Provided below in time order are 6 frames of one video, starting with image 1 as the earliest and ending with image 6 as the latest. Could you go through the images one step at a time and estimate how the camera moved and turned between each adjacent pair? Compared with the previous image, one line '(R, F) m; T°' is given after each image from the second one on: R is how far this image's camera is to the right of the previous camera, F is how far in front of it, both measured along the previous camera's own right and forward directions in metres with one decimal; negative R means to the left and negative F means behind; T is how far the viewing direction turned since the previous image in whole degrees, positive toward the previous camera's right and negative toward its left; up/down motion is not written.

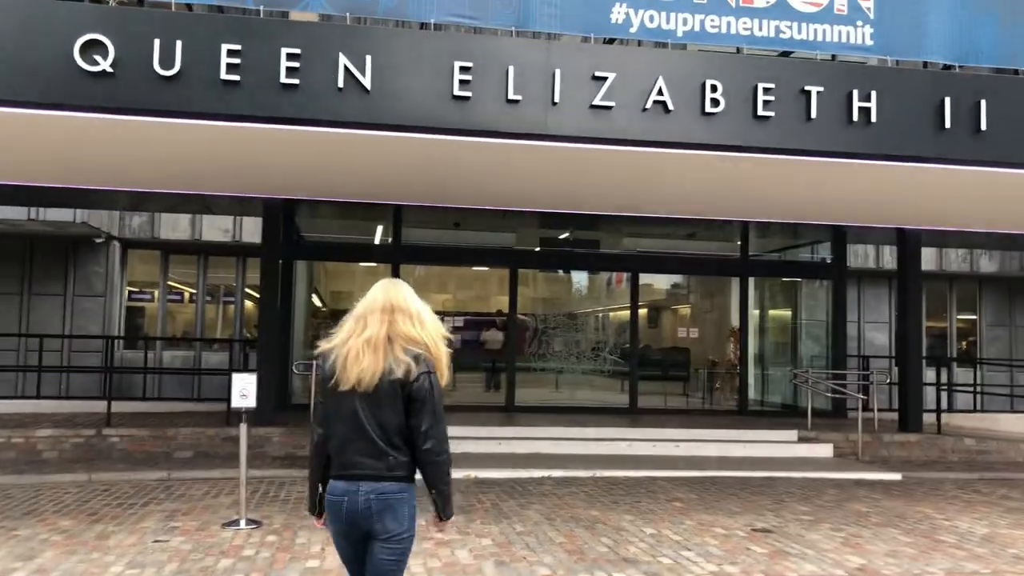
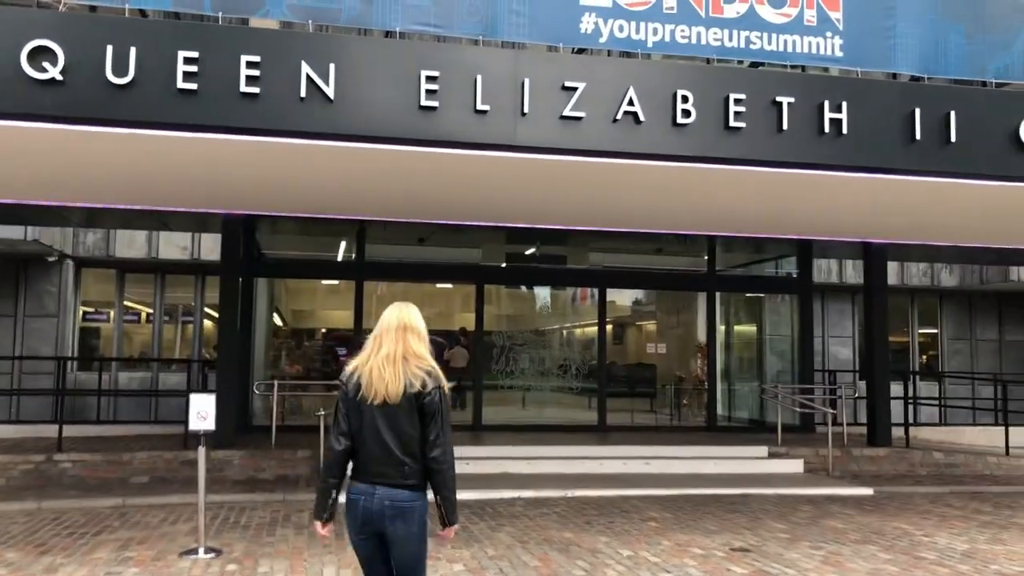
(-0.1, +0.2) m; +2°
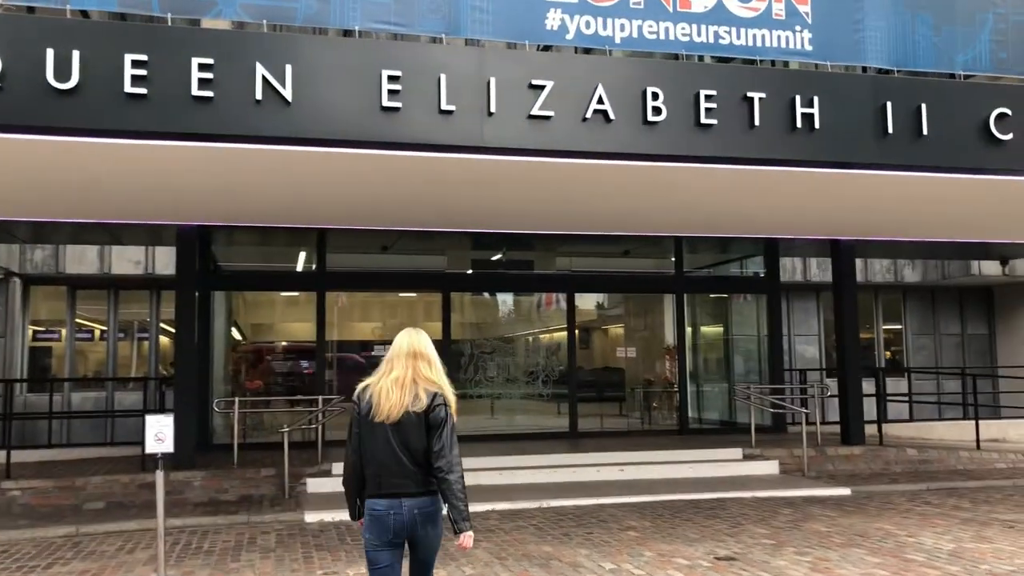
(-0.1, +0.3) m; +2°
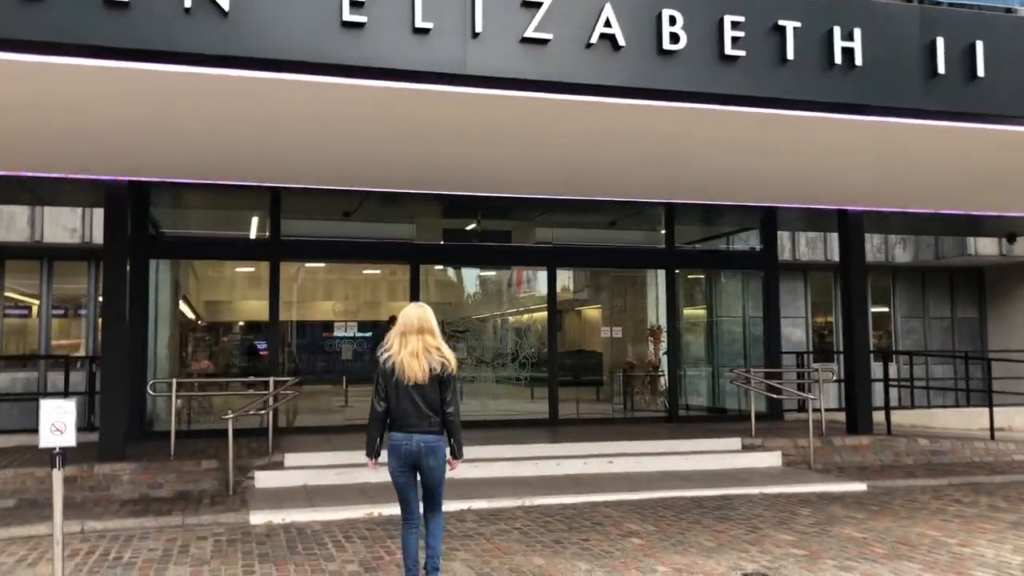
(-0.1, +1.2) m; +2°
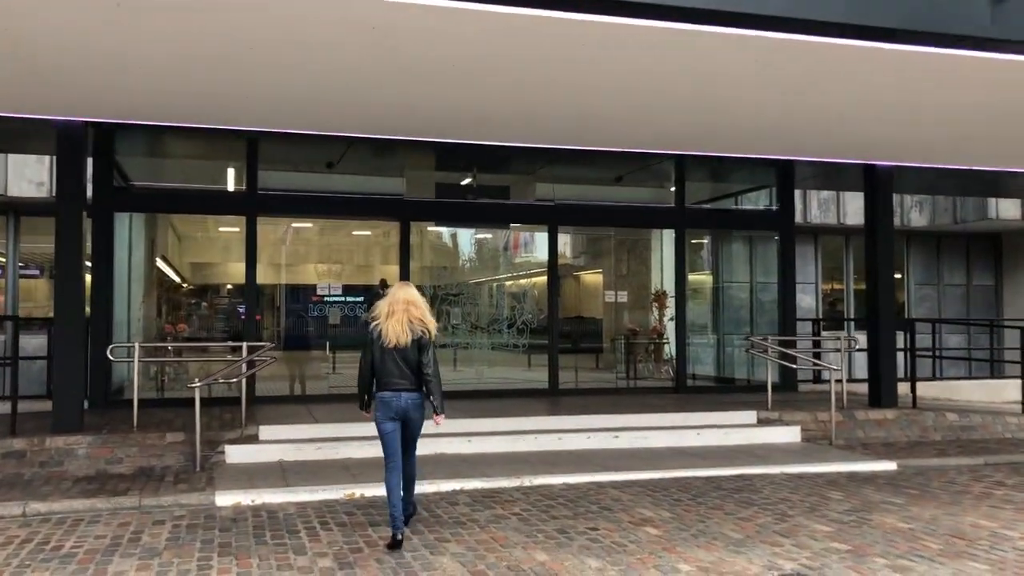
(0.0, +0.8) m; 0°
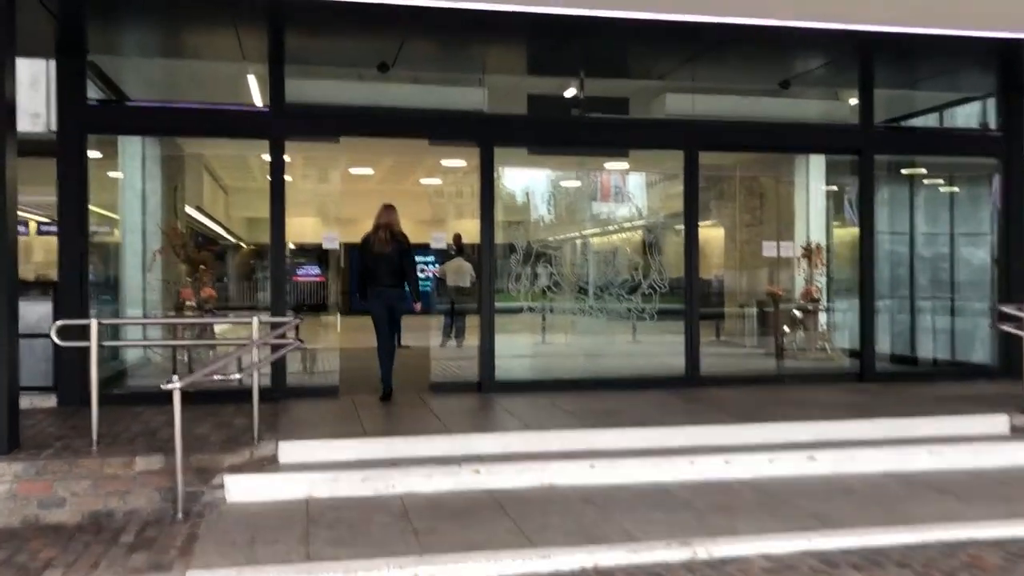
(-0.4, +2.9) m; -4°
